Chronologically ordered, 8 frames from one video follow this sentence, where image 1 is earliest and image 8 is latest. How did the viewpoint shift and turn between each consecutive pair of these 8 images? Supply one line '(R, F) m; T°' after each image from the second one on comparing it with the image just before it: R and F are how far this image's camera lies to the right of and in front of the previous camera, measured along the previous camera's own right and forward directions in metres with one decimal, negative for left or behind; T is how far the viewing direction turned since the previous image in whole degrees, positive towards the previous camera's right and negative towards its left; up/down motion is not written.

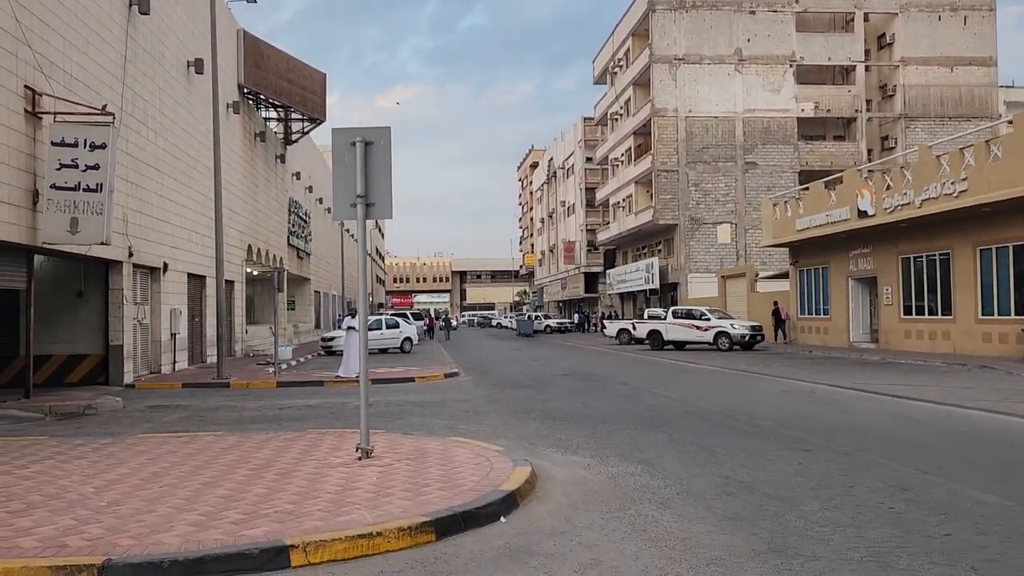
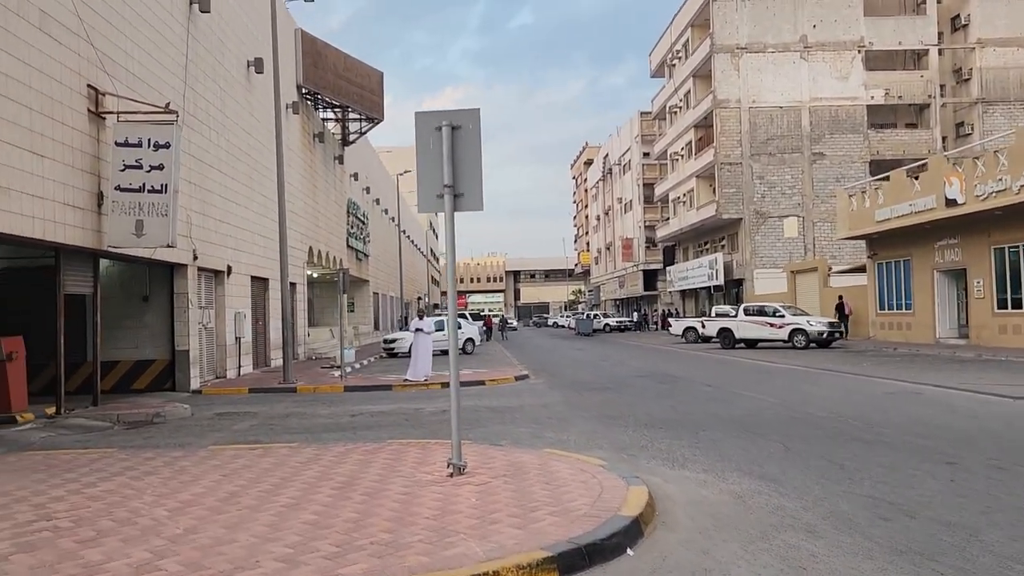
(-0.5, +0.8) m; -4°
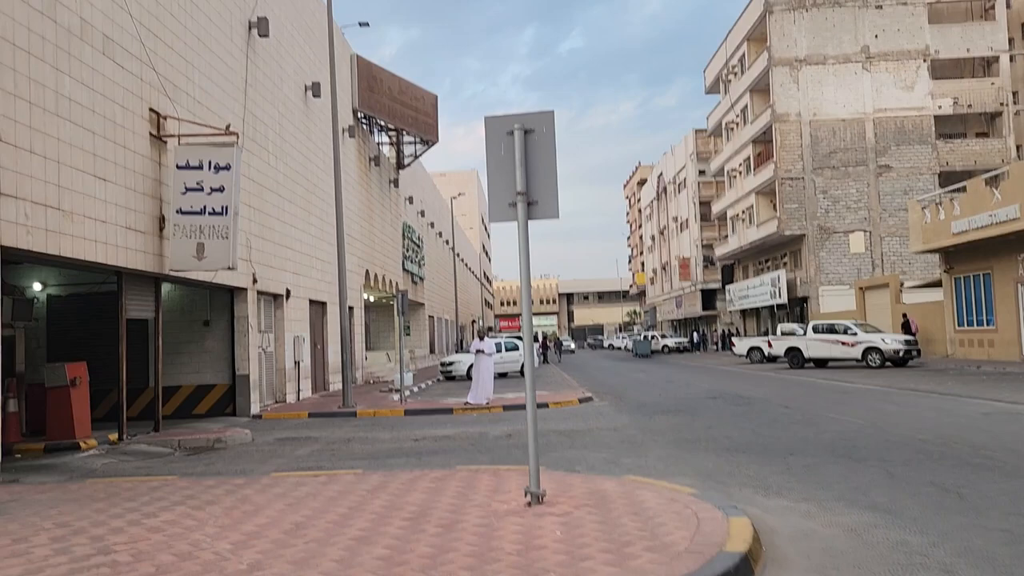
(-0.2, +0.5) m; -4°
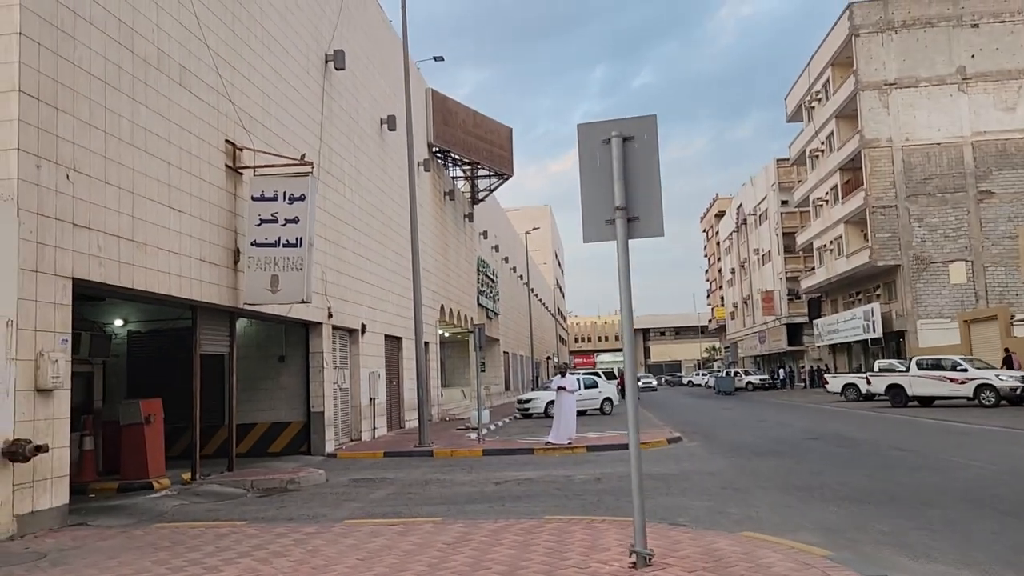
(-0.2, +0.8) m; -5°
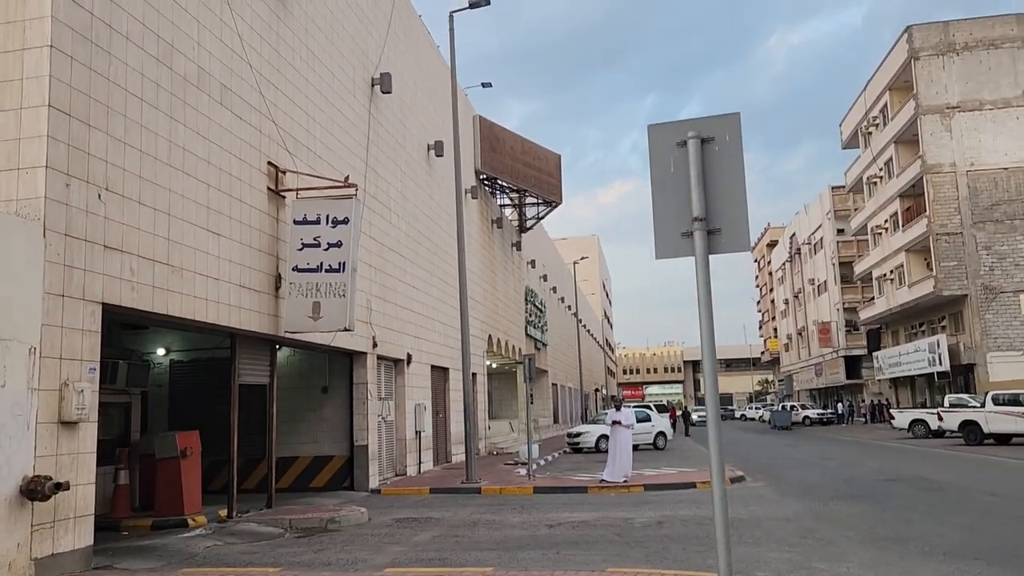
(-0.1, +0.8) m; -3°
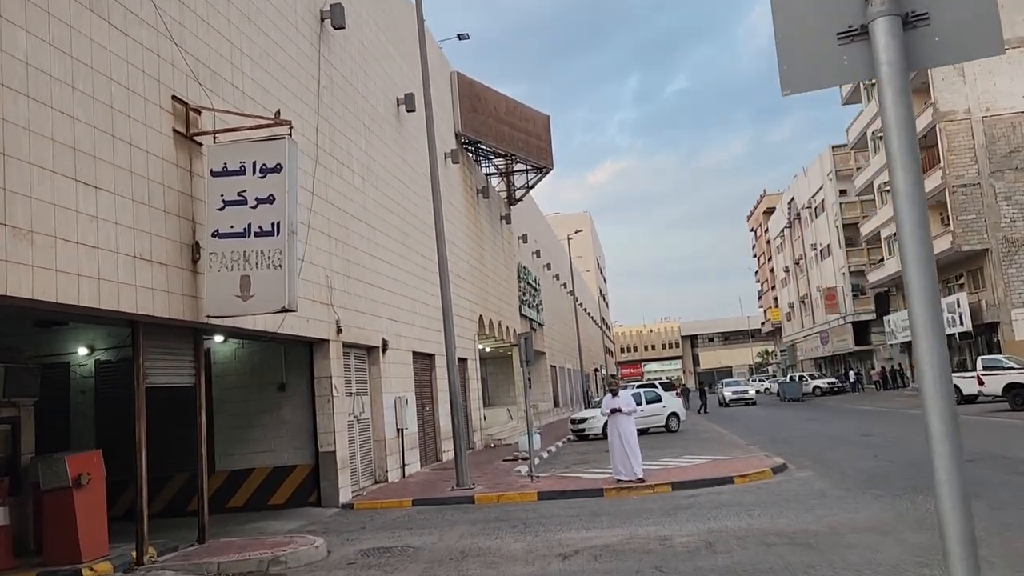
(+0.1, +2.9) m; 0°
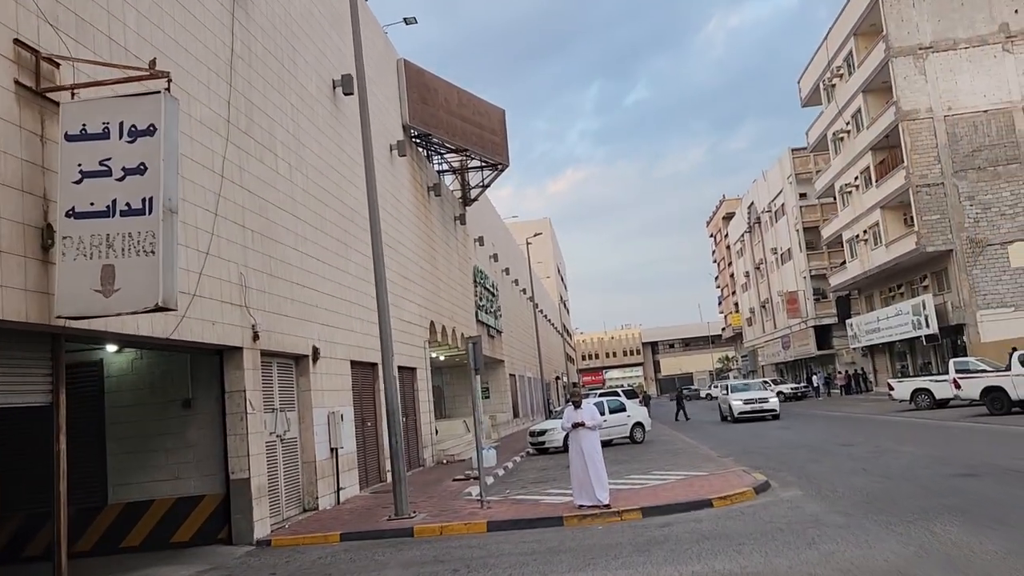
(+0.2, +1.9) m; +3°
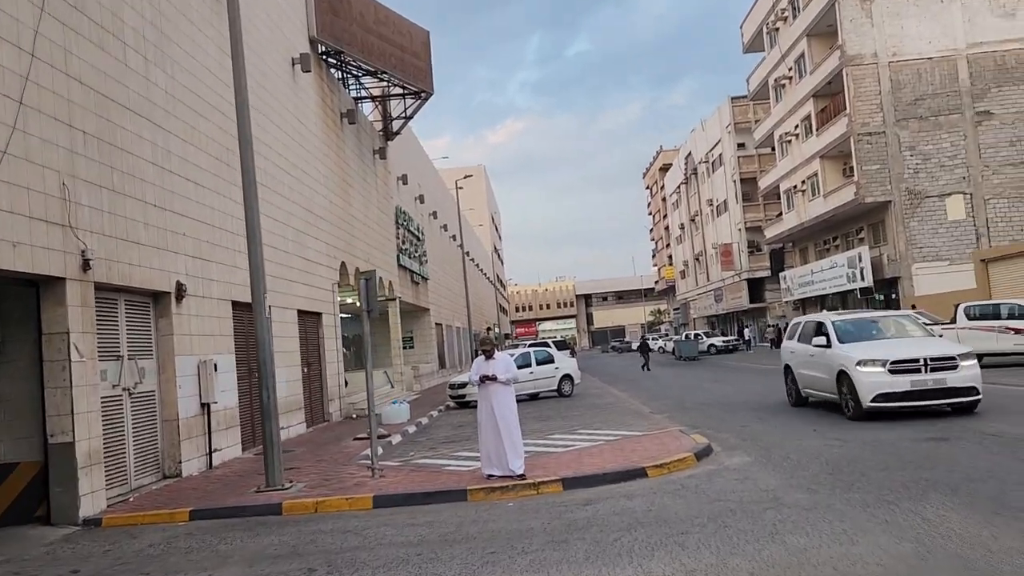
(+0.5, +2.2) m; +5°
